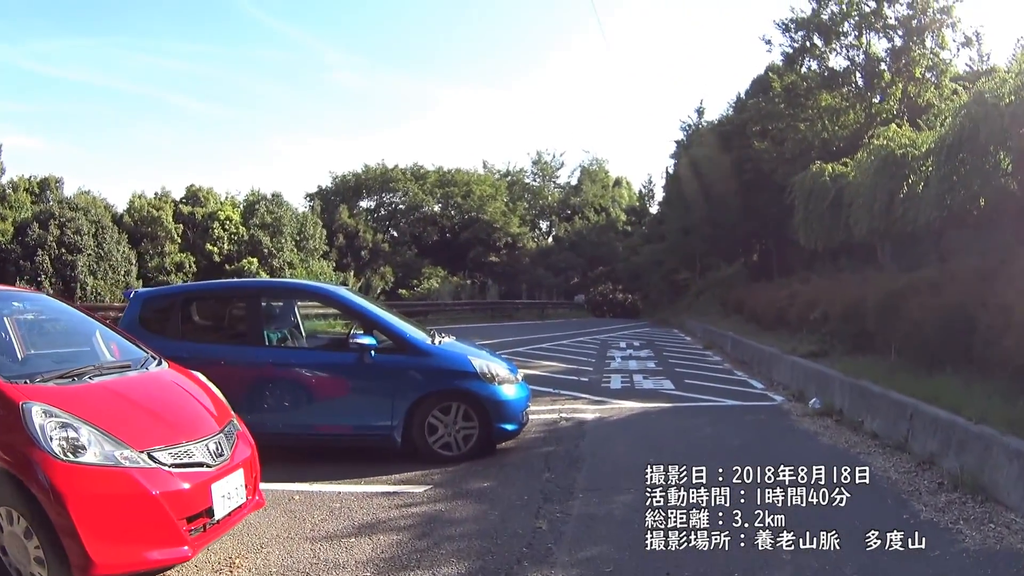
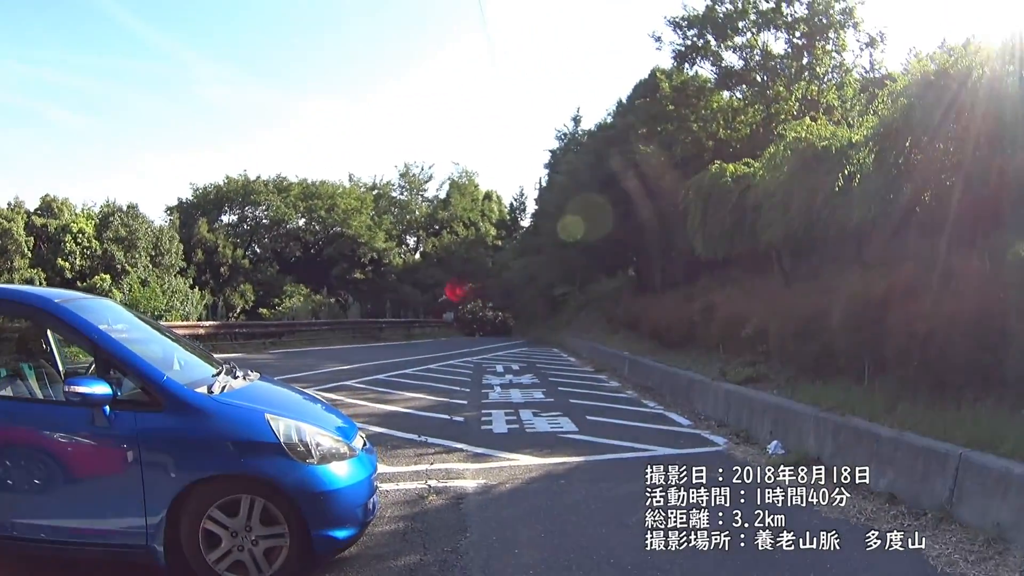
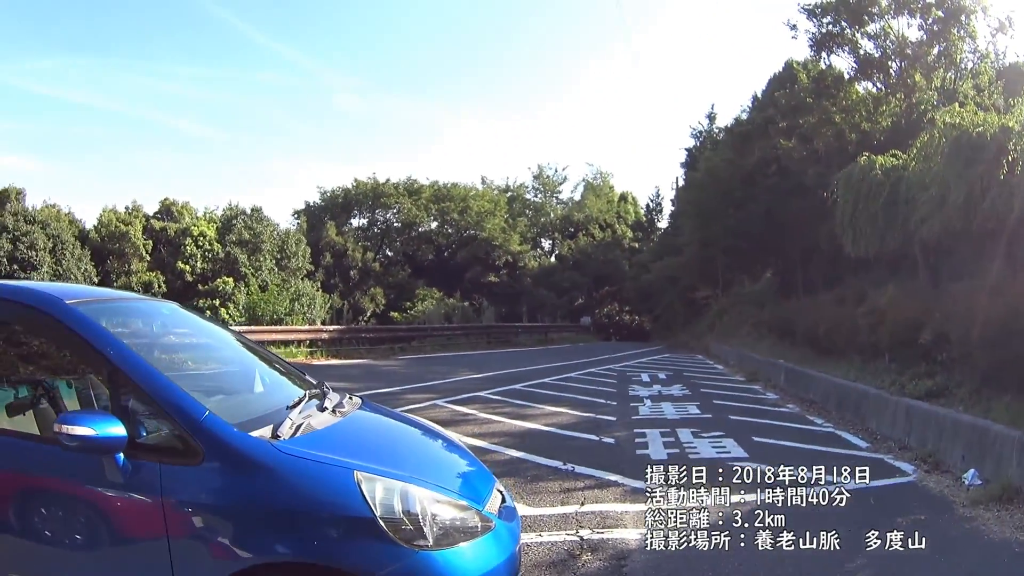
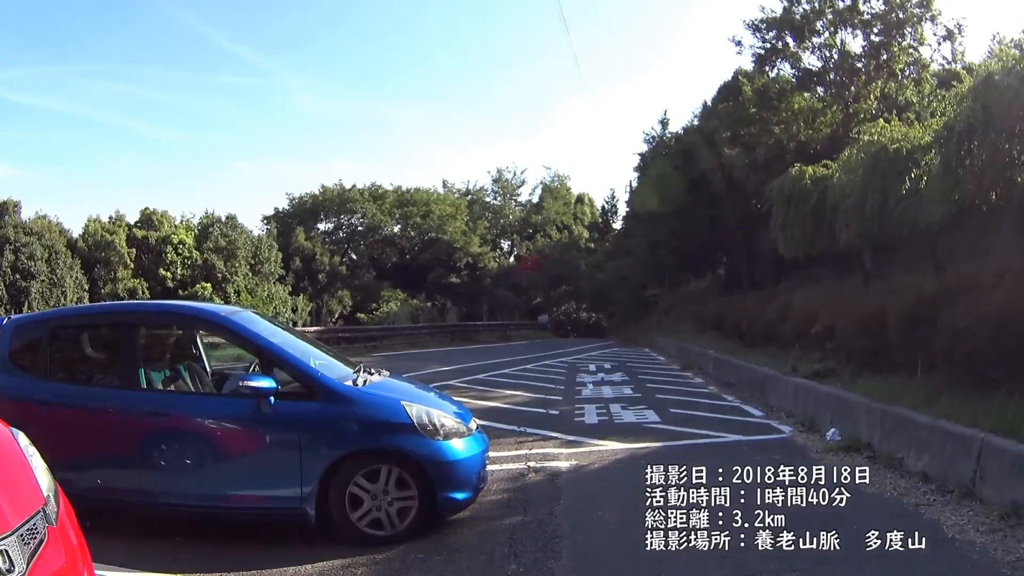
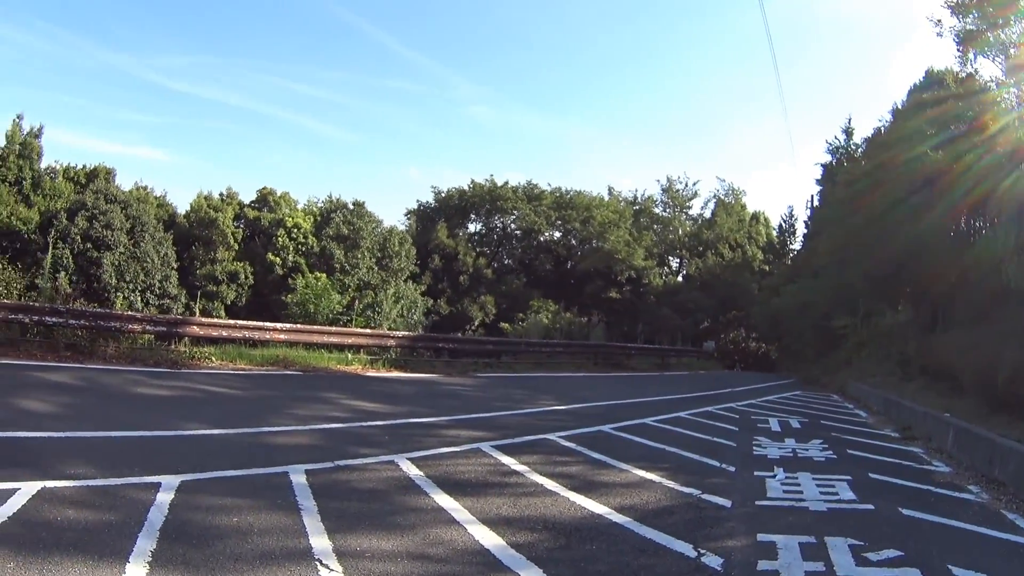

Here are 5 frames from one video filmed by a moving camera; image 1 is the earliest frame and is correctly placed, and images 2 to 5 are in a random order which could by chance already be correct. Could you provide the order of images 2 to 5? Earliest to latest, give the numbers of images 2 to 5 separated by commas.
4, 2, 3, 5
